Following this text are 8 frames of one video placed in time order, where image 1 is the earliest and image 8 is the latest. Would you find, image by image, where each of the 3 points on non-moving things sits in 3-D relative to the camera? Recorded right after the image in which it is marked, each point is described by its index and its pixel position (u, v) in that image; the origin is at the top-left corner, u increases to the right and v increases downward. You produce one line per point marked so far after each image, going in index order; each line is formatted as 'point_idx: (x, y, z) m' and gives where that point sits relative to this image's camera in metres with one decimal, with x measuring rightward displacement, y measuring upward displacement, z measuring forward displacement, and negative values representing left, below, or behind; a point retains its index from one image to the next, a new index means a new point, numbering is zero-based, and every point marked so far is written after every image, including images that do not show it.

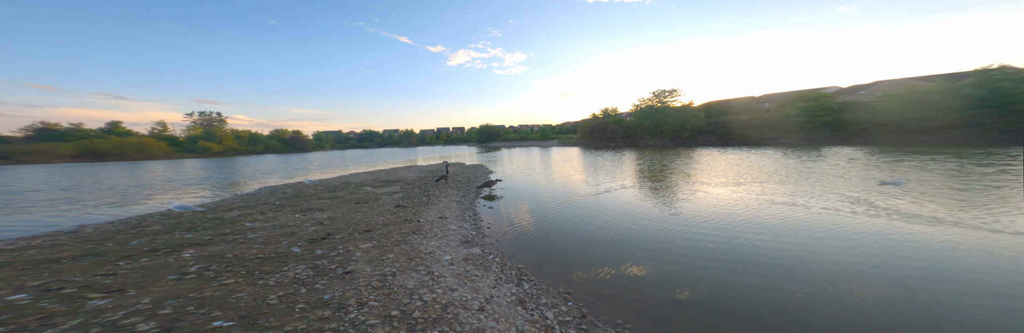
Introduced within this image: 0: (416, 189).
0: (-6.4, -1.6, +18.8) m
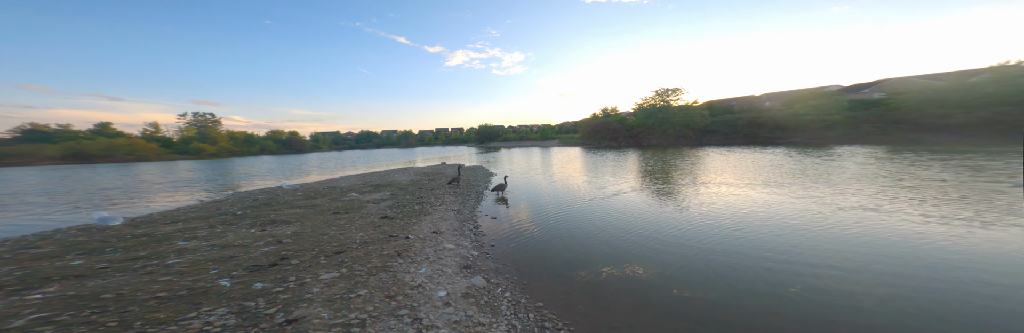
0: (-6.1, -1.8, +16.4) m
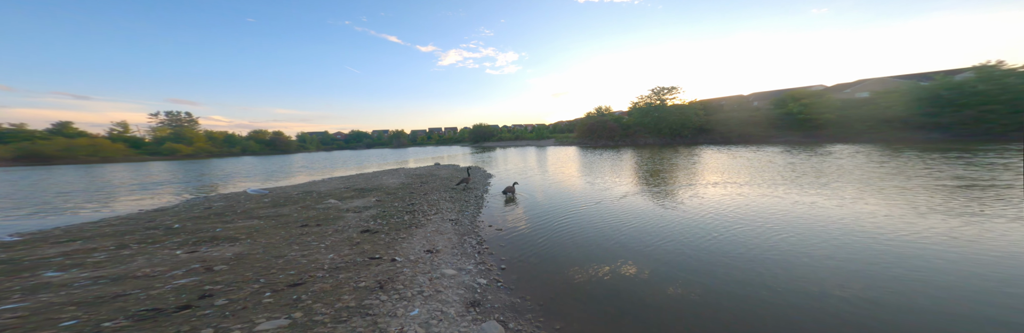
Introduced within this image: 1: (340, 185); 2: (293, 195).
0: (-5.8, -1.8, +14.1) m
1: (-12.2, -1.3, +19.7) m
2: (-12.5, -1.6, +16.0) m
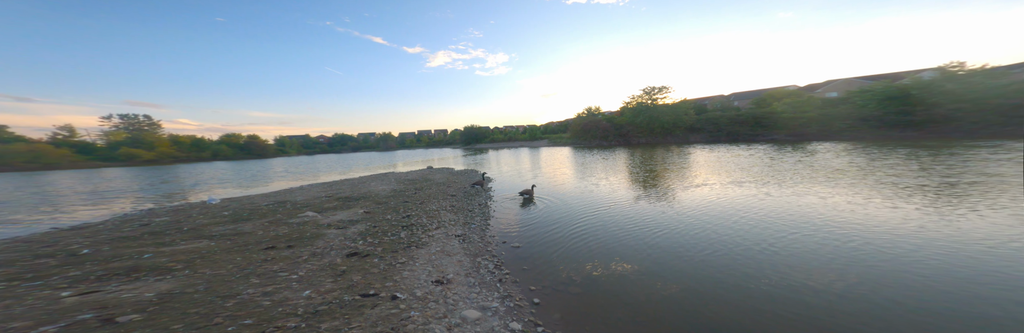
0: (-5.3, -2.1, +12.1) m
1: (-11.9, -1.6, +17.4) m
2: (-12.1, -1.9, +13.7) m
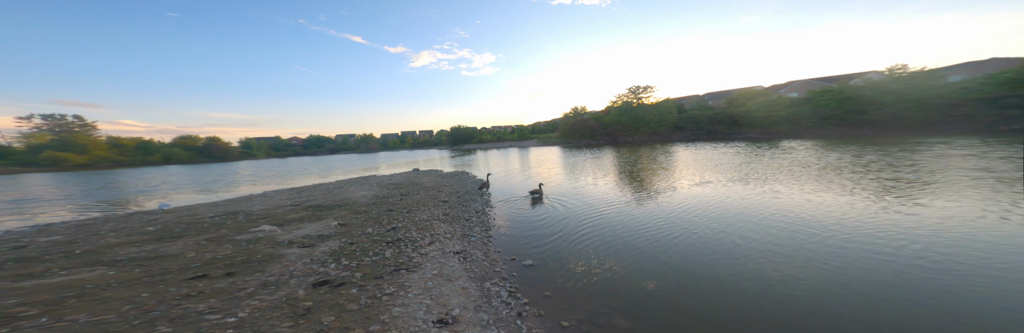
0: (-5.1, -2.2, +10.3) m
1: (-12.1, -1.9, +15.2) m
2: (-12.0, -2.2, +11.5) m
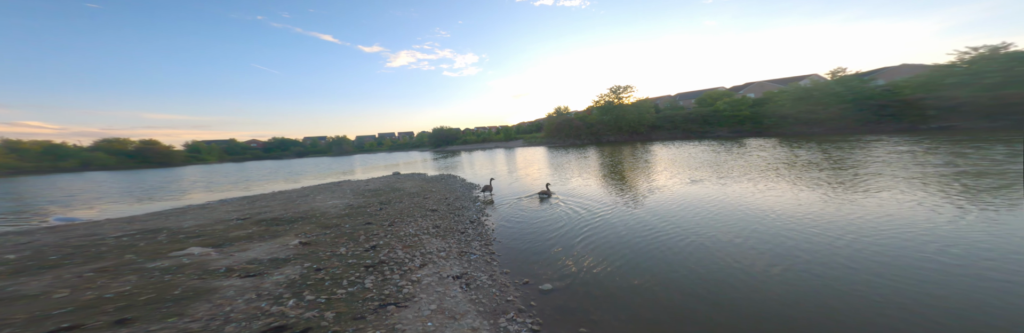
0: (-5.0, -2.3, +8.3) m
1: (-12.2, -2.2, +12.8) m
2: (-11.9, -2.5, +9.1) m
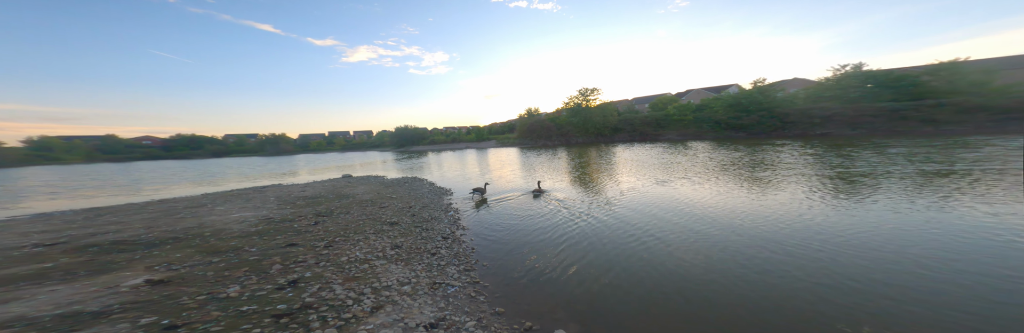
0: (-5.1, -2.3, +5.5) m
1: (-12.8, -2.3, +9.1) m
2: (-12.1, -2.5, +5.5) m
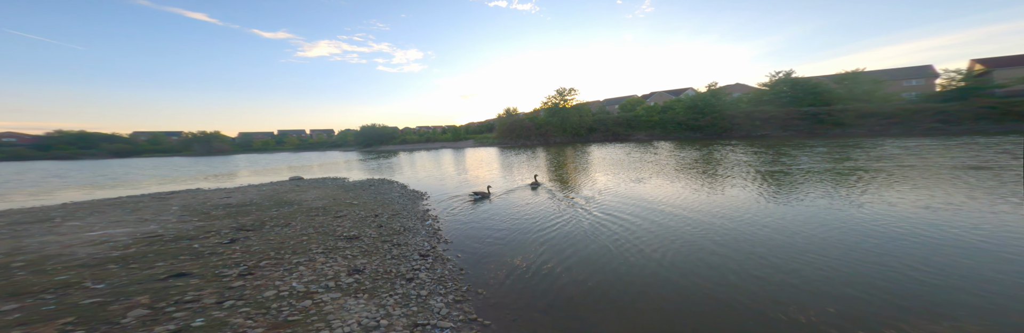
0: (-4.9, -2.2, +3.3) m
1: (-12.8, -2.3, +6.2) m
2: (-11.8, -2.5, +2.7) m
